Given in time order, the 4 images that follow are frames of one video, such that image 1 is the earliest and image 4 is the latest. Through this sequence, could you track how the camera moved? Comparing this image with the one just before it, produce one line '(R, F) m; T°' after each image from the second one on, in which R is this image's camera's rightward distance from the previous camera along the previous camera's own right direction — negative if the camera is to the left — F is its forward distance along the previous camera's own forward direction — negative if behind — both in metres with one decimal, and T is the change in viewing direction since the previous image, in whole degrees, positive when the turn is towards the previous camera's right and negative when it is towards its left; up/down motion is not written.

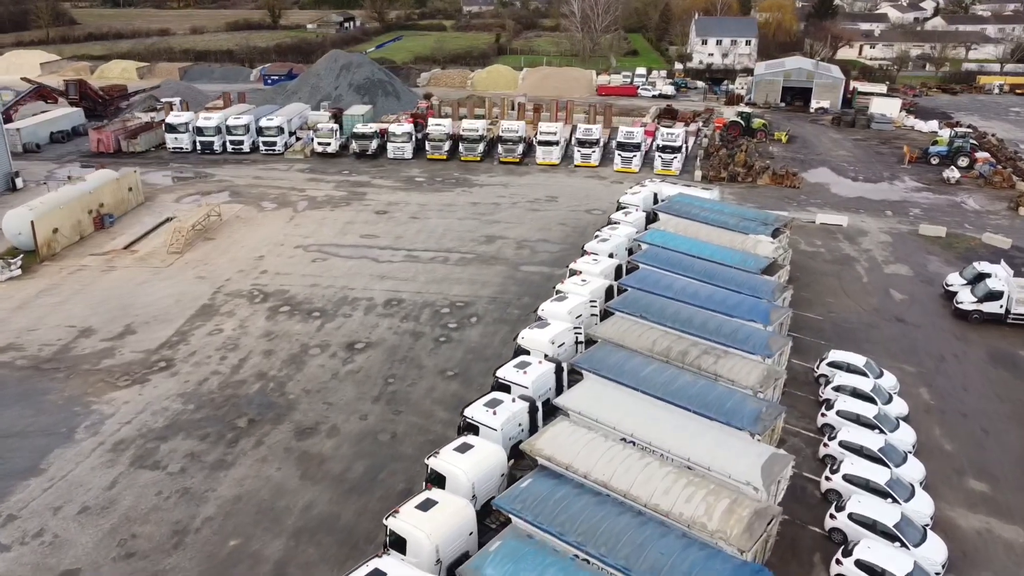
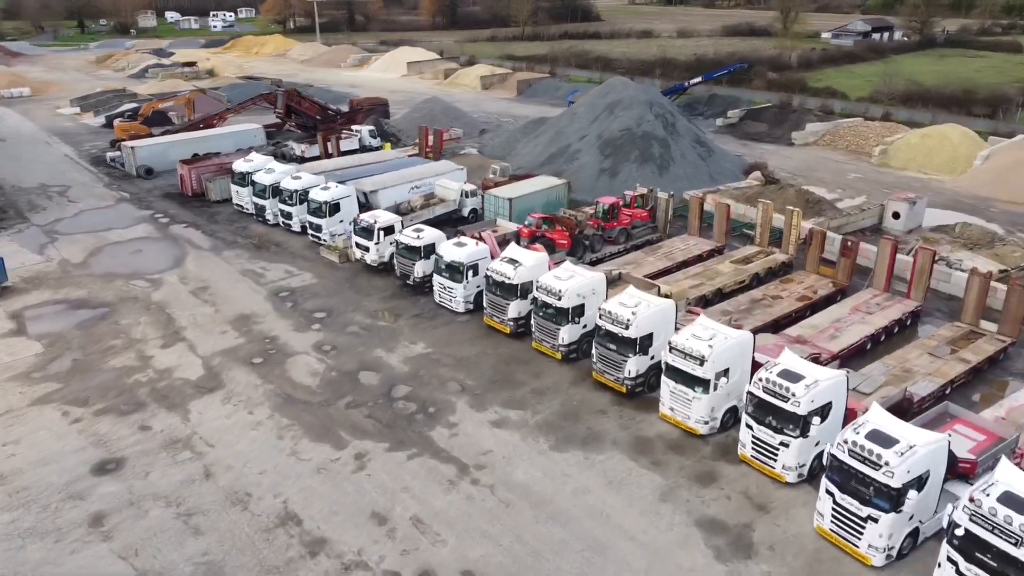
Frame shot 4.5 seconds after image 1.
(+8.2, +24.9) m; -38°
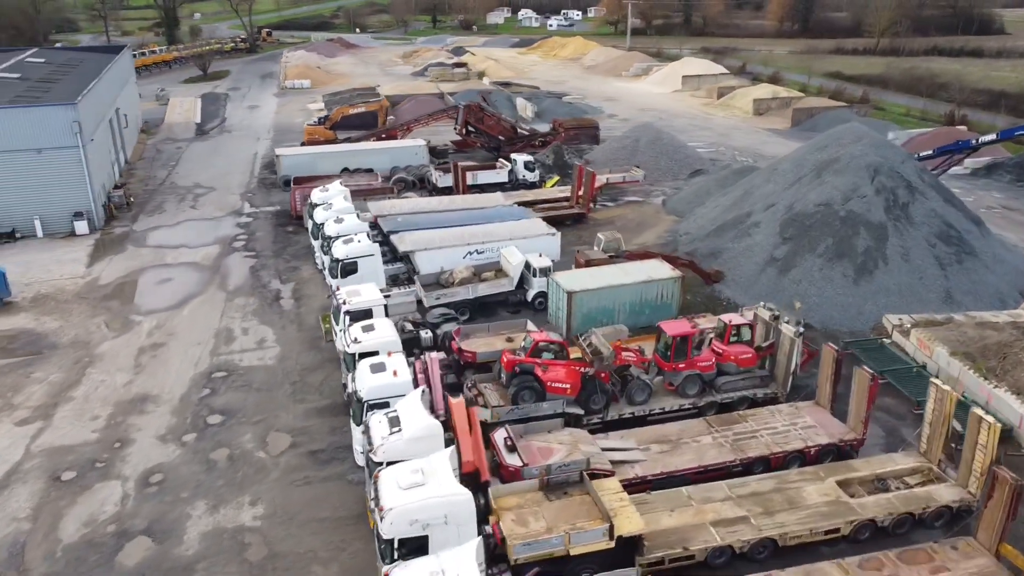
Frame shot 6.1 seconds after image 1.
(+6.4, +8.6) m; -25°
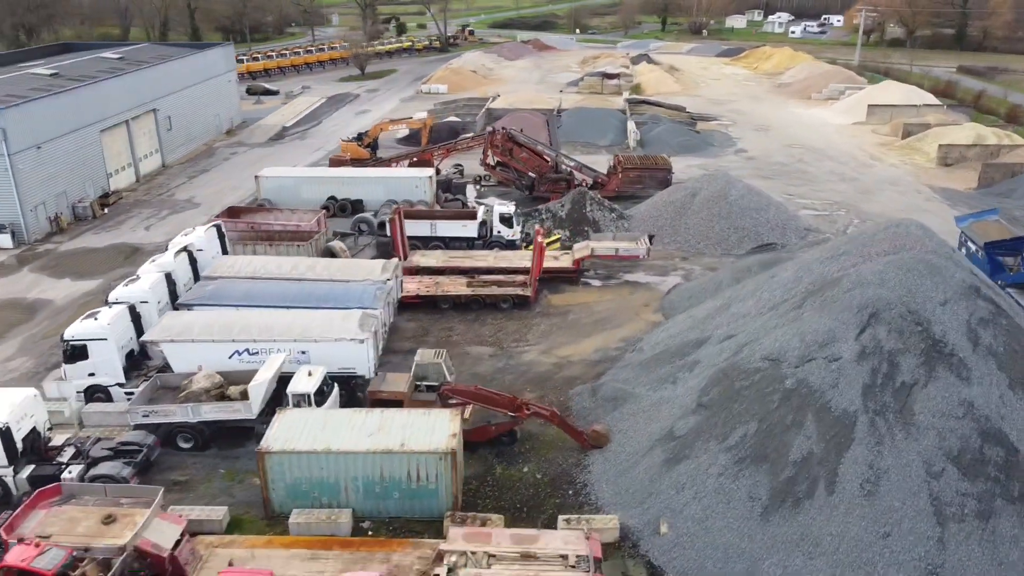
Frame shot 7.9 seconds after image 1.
(+8.5, +8.0) m; -19°
